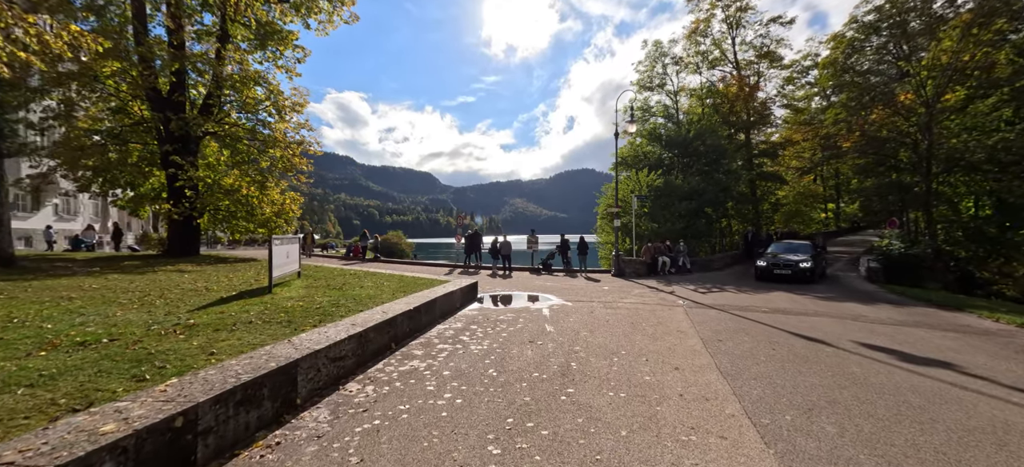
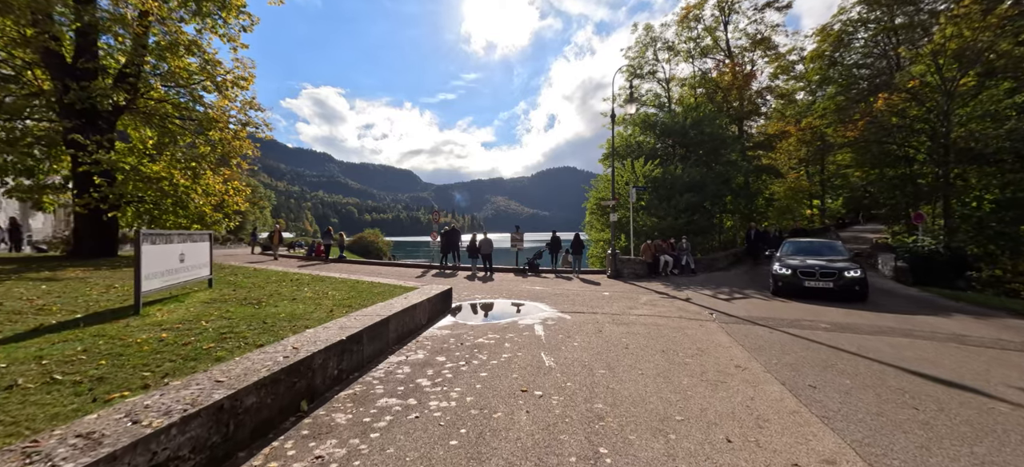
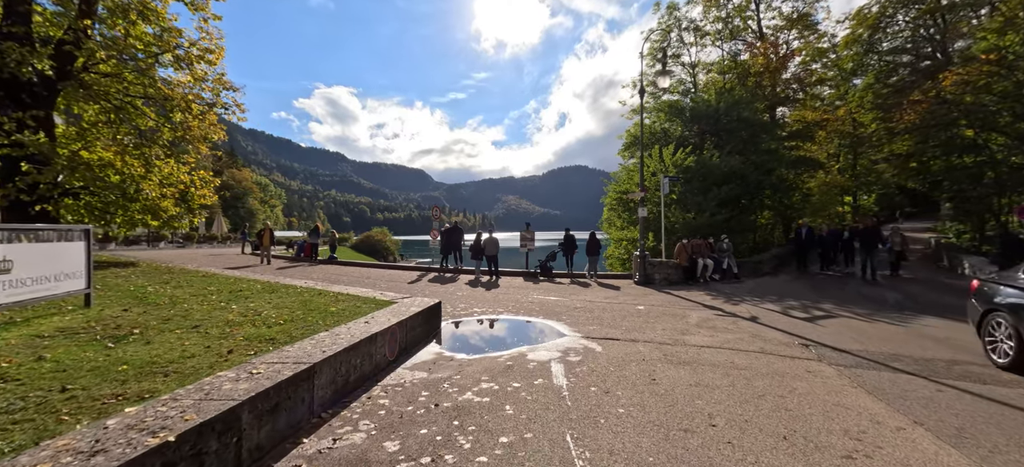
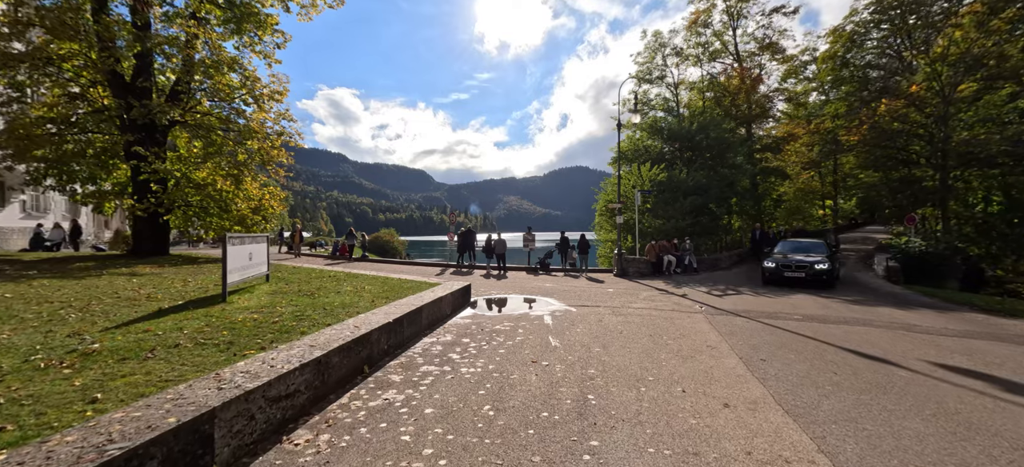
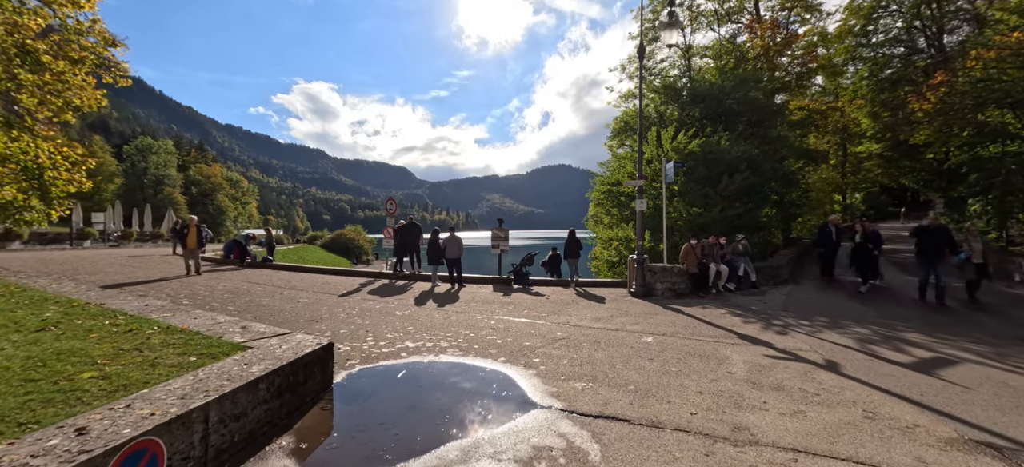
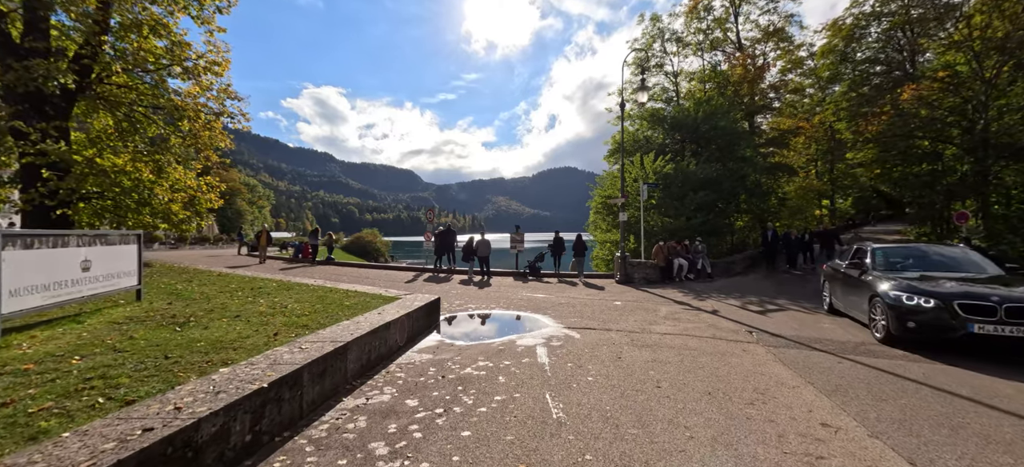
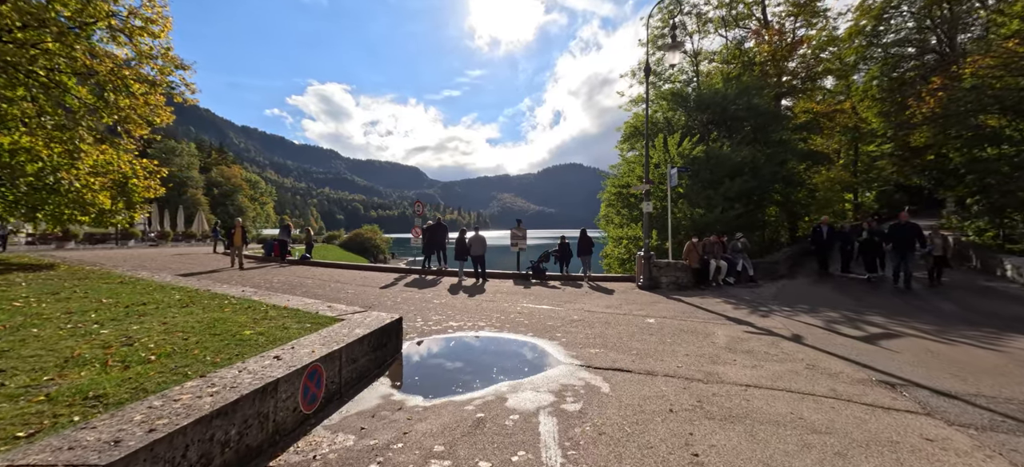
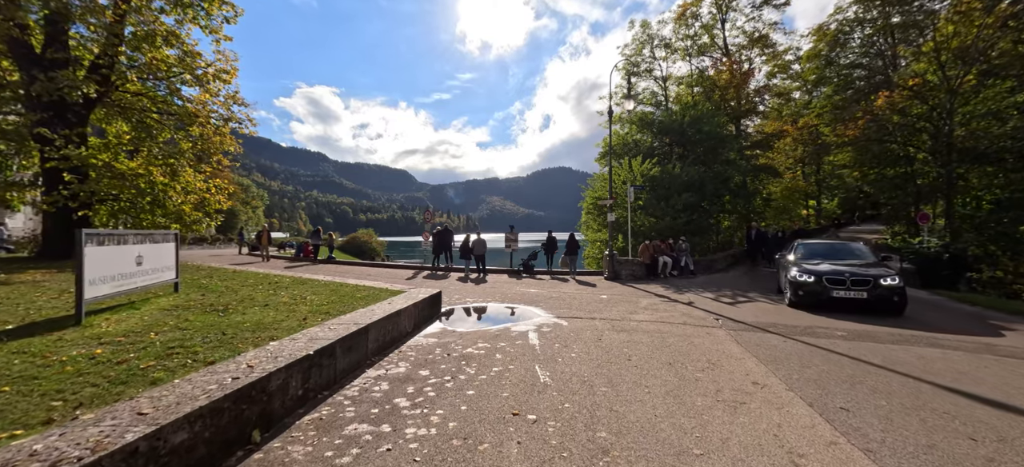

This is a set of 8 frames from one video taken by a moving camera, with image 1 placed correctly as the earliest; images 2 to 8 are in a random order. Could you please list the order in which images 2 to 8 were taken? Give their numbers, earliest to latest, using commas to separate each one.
4, 2, 8, 6, 3, 7, 5
